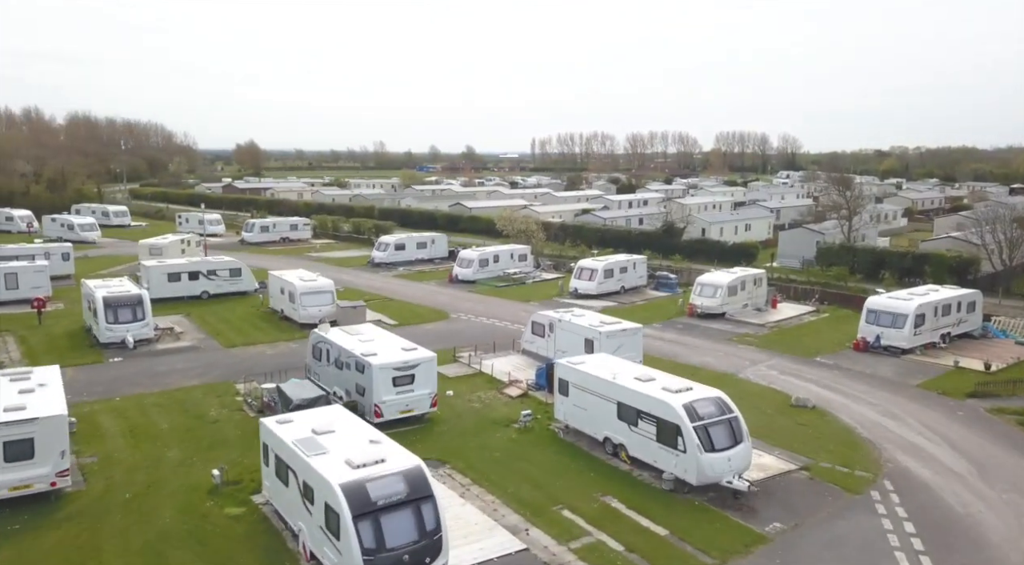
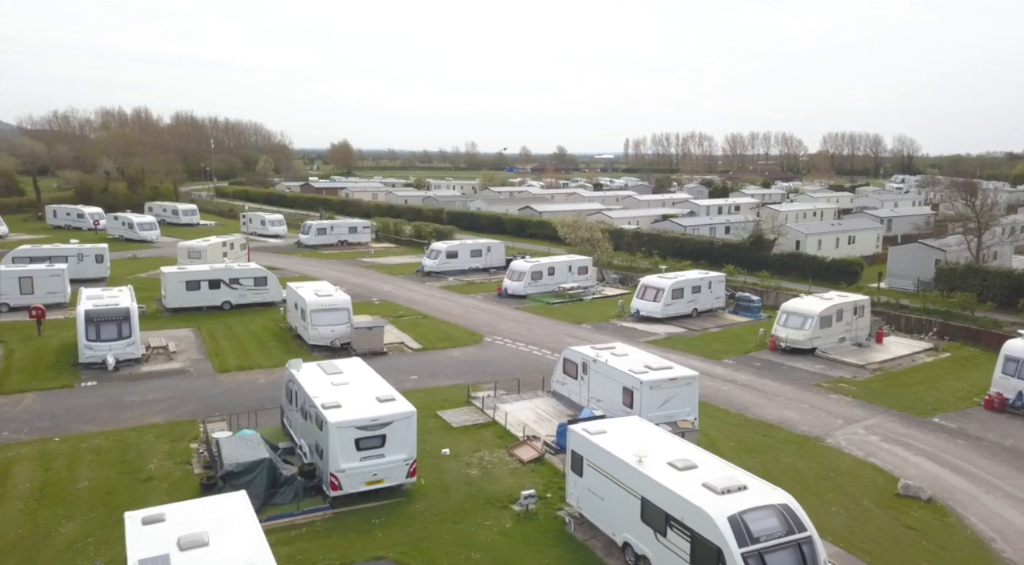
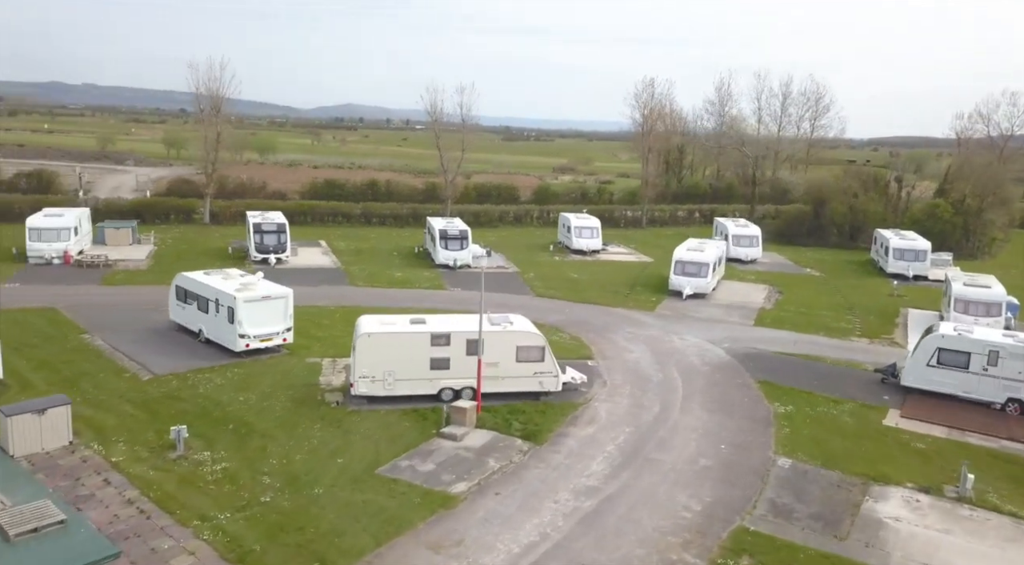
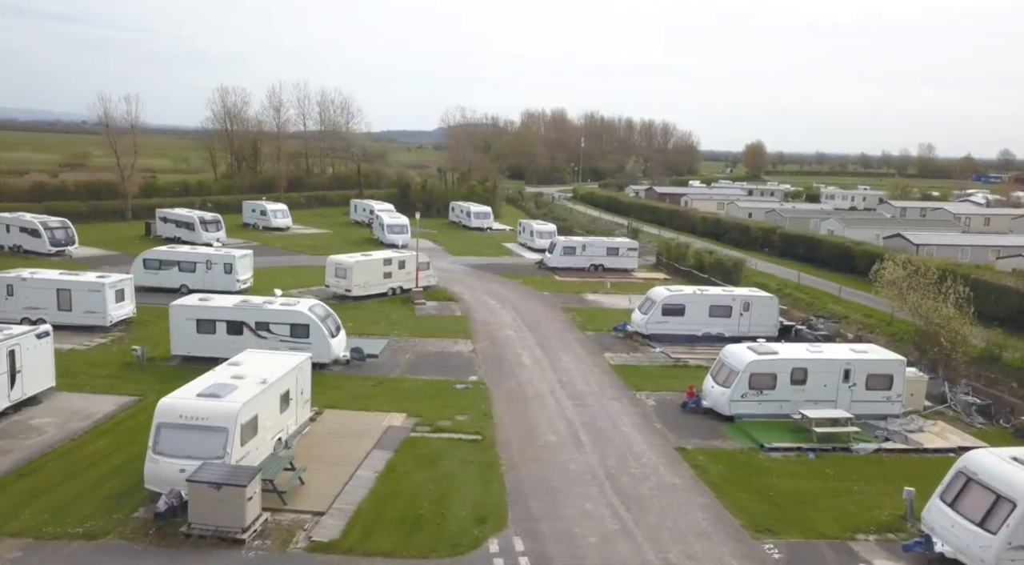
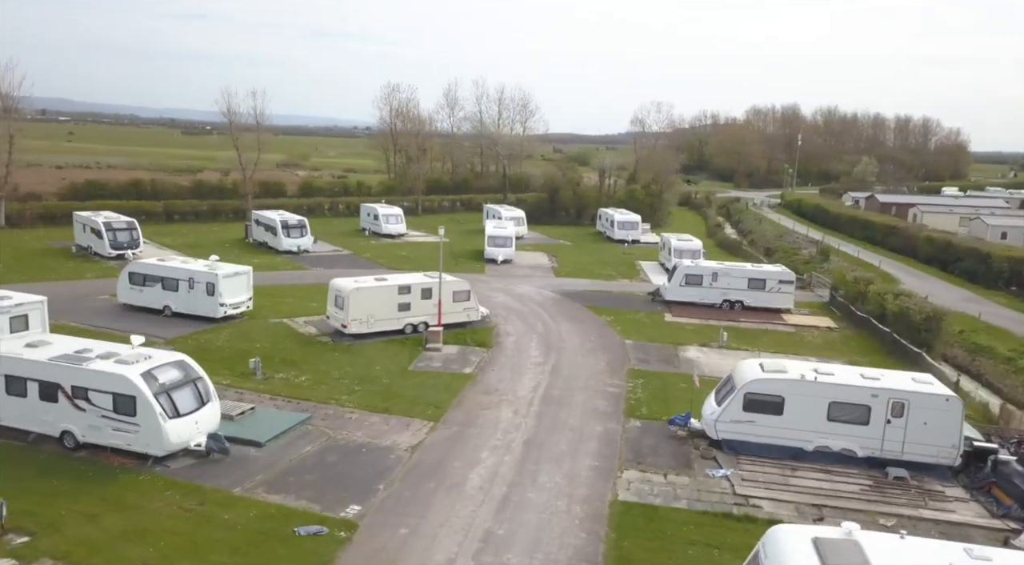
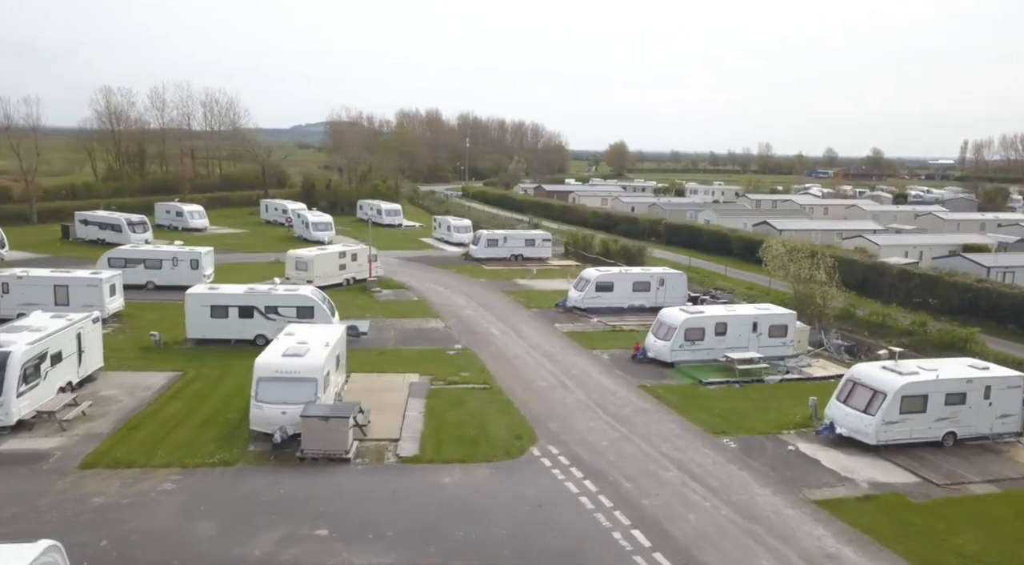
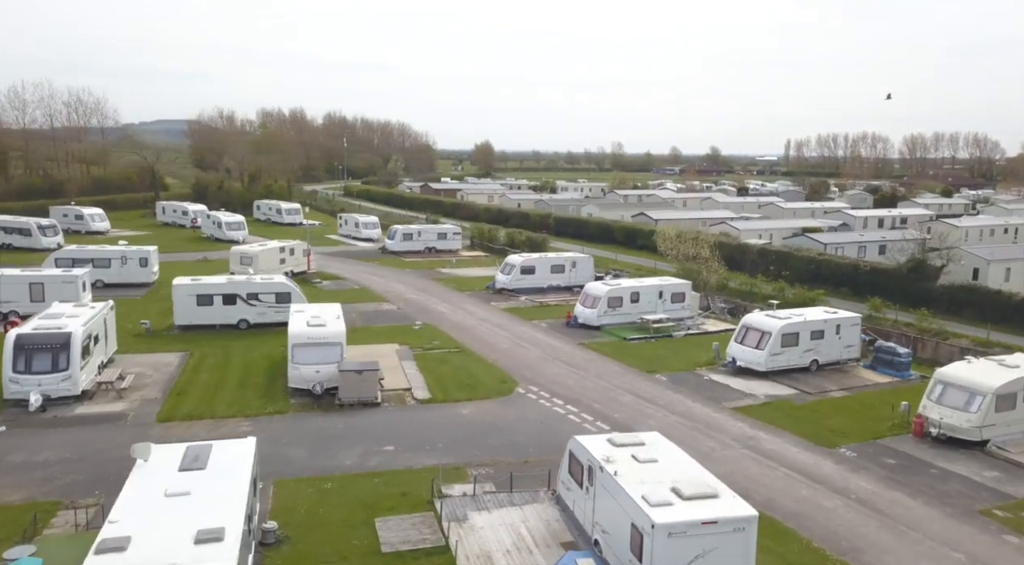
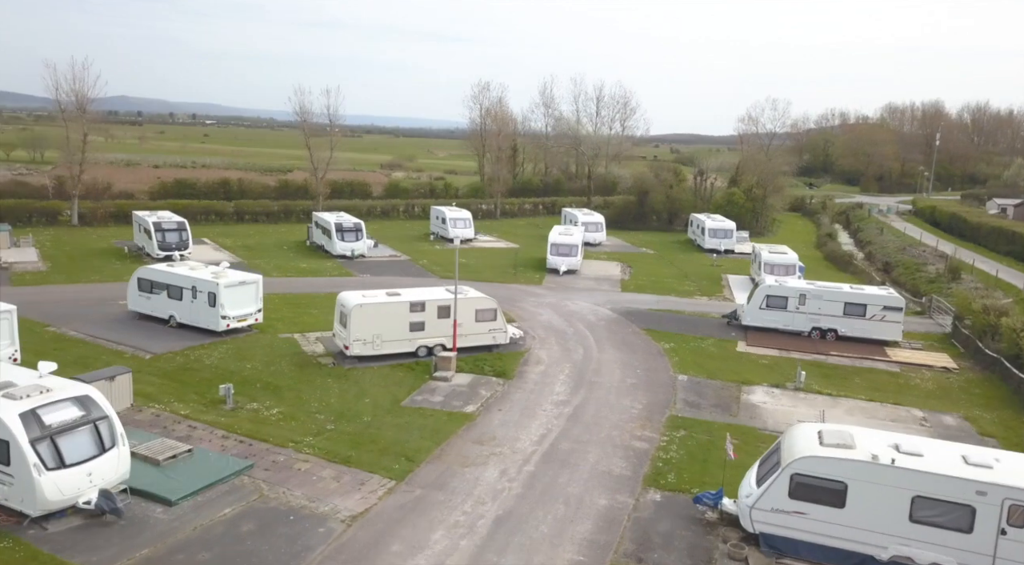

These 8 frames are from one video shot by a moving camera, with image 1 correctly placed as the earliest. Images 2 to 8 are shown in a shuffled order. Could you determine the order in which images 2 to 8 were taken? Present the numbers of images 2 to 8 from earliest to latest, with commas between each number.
2, 7, 6, 4, 5, 8, 3
